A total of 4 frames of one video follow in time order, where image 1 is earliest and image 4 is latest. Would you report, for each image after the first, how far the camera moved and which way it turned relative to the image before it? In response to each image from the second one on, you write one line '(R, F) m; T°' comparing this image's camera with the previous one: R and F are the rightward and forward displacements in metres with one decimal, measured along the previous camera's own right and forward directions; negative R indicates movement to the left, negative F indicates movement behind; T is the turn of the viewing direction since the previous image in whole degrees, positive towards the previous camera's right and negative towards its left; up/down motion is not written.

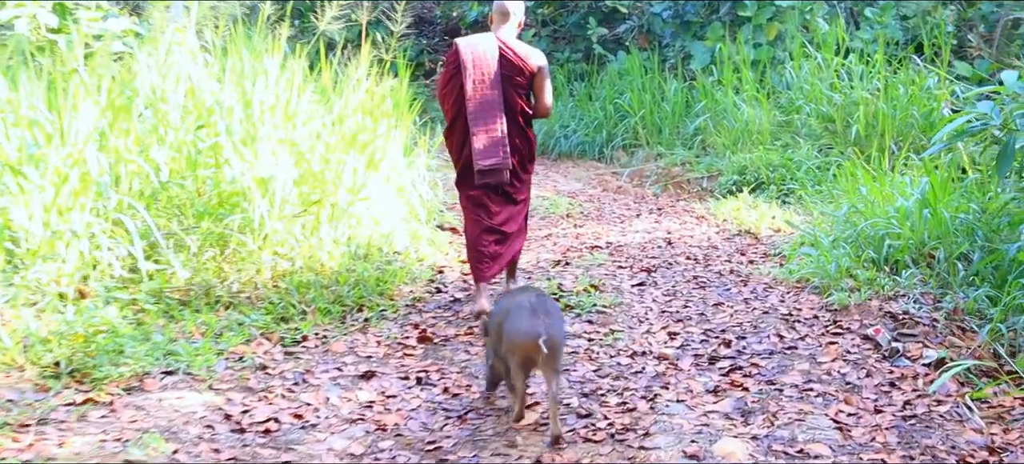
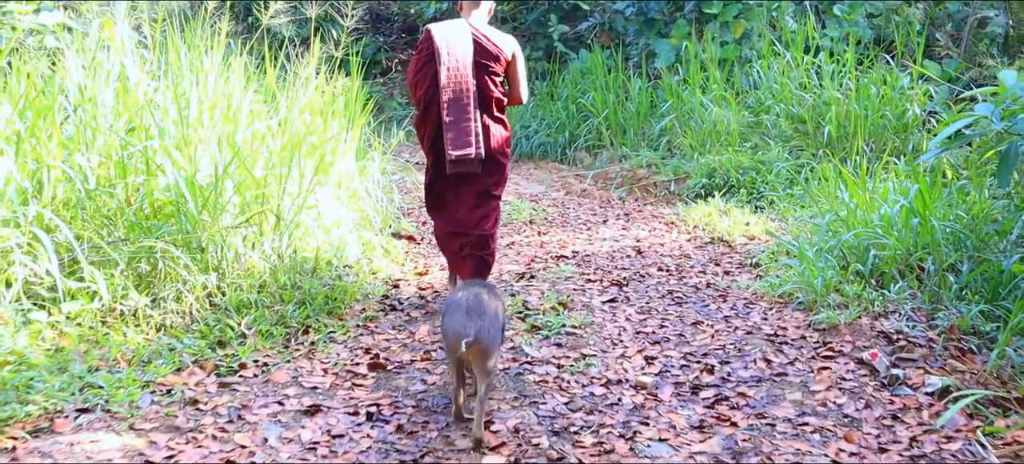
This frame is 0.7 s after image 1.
(0.0, +0.3) m; +2°
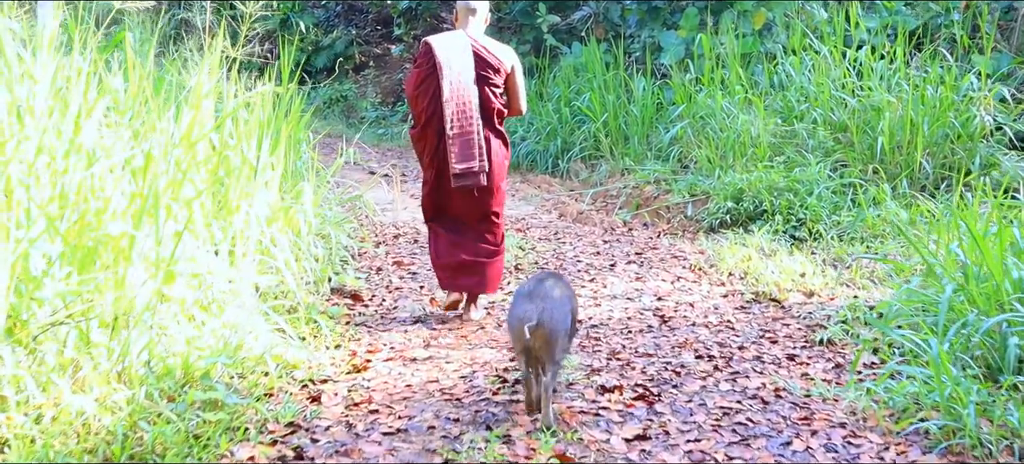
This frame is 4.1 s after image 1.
(0.0, +1.4) m; +1°
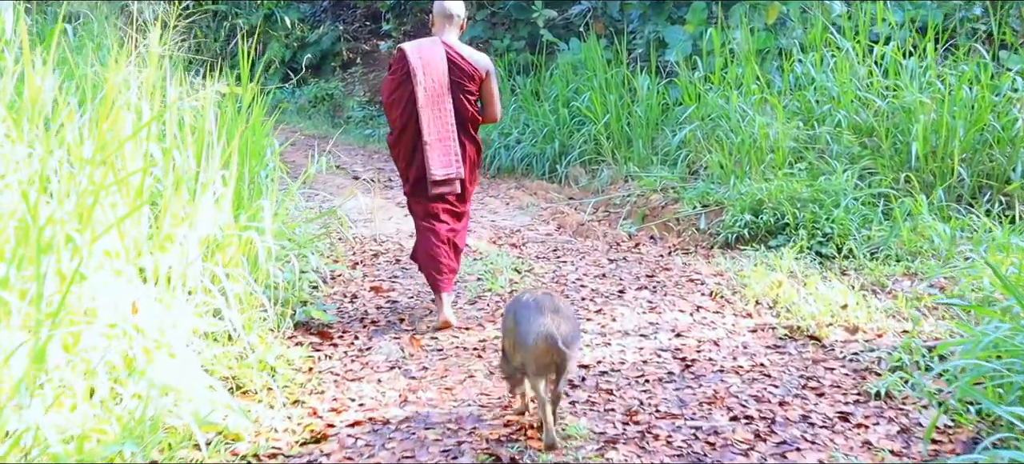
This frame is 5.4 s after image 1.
(0.0, +0.6) m; 0°
